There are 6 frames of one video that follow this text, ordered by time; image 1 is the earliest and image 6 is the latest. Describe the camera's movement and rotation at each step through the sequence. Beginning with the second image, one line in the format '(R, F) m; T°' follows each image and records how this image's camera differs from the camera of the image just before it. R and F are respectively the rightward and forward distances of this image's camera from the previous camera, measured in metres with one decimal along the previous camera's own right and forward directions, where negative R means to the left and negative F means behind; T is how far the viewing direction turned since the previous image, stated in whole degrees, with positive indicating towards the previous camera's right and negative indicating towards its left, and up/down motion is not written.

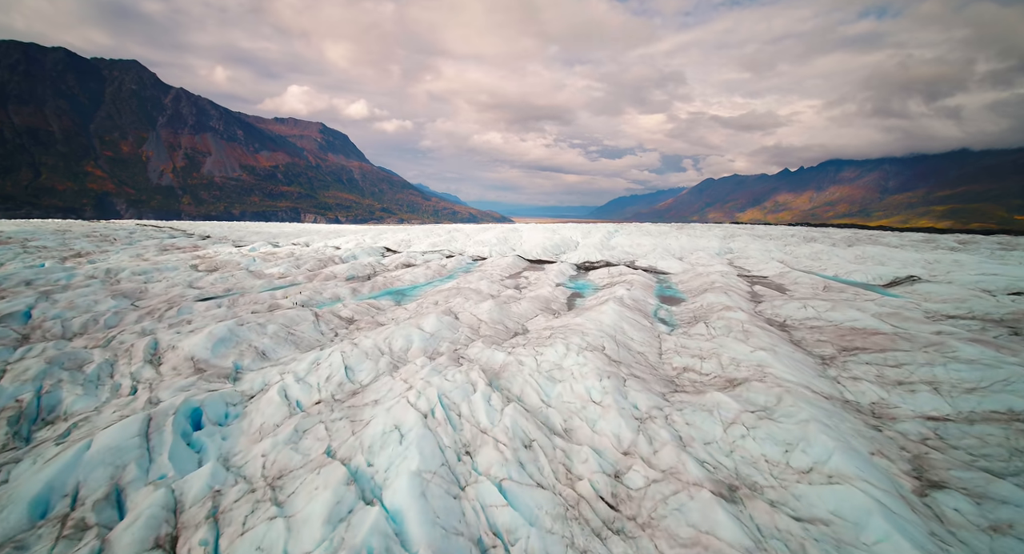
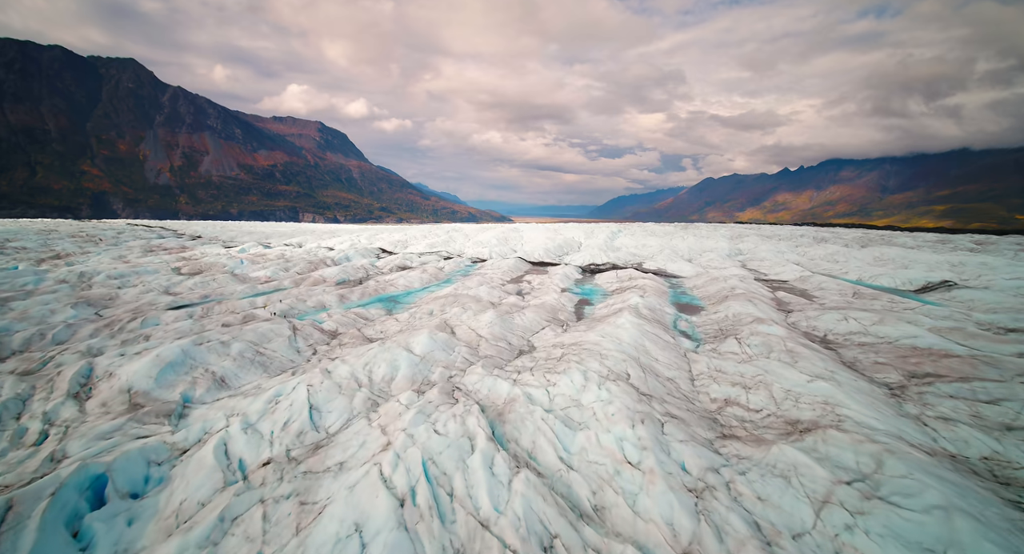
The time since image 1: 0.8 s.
(-0.3, +3.4) m; 0°
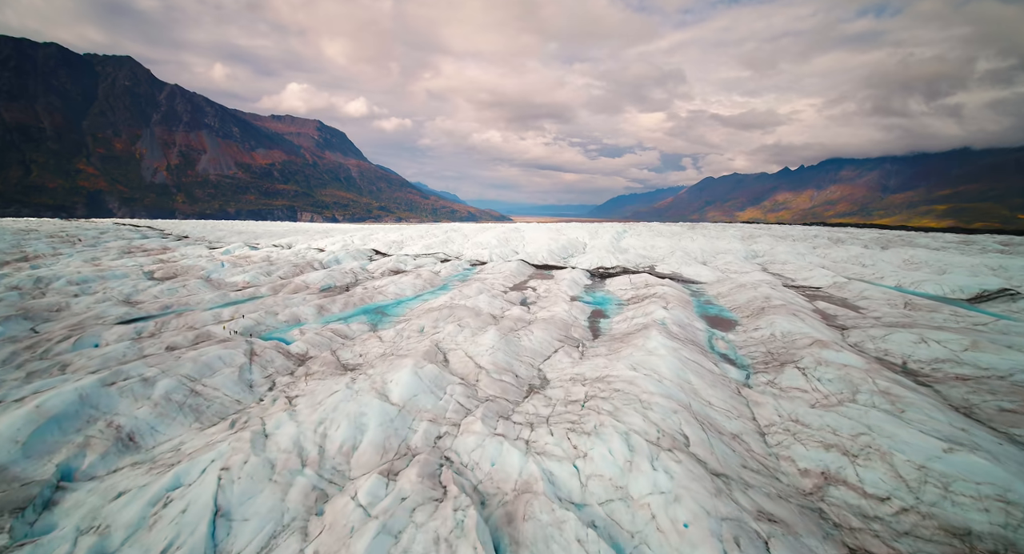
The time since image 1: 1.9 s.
(-0.3, +4.7) m; 0°
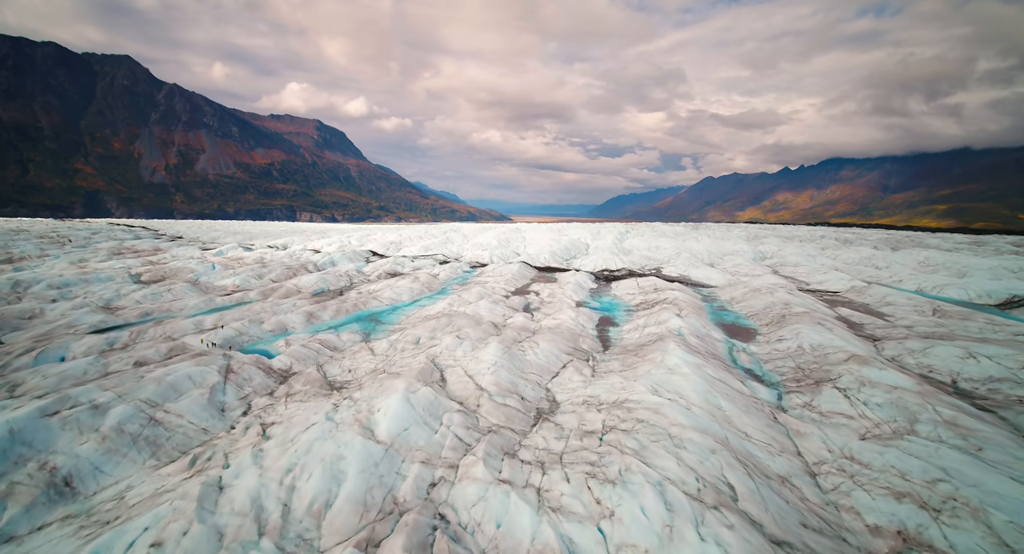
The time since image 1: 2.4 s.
(-0.2, +2.1) m; 0°
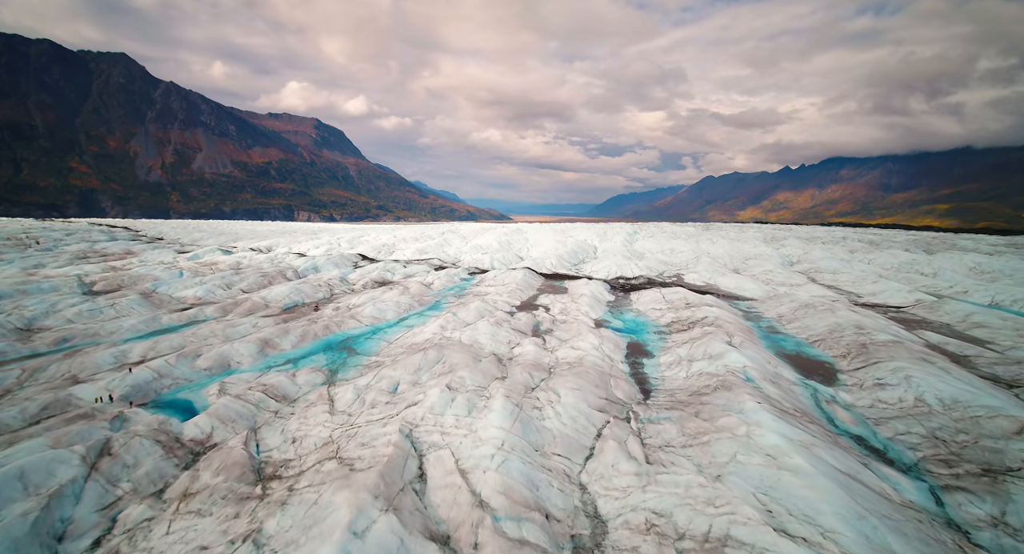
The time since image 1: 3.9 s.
(-0.4, +6.2) m; 0°
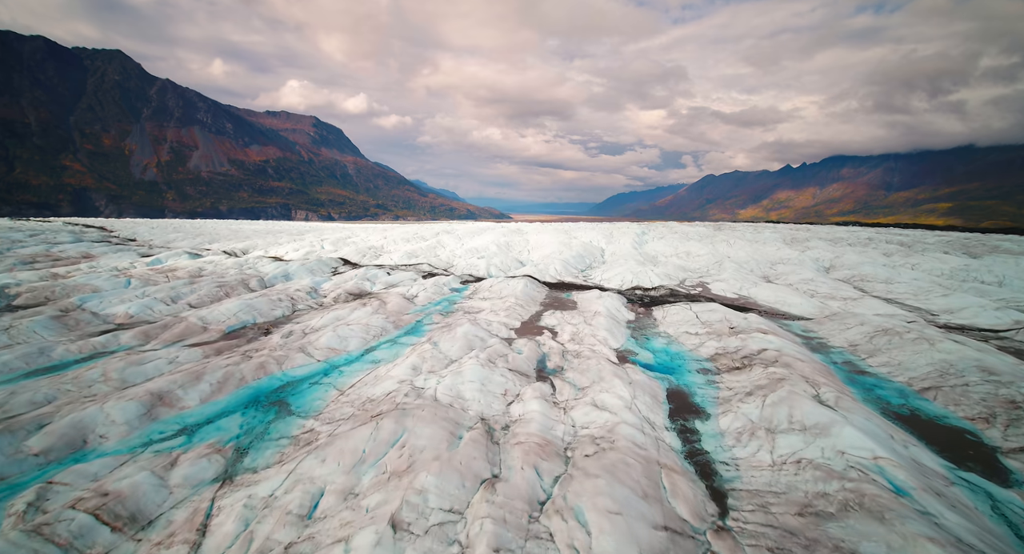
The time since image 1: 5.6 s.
(+0.1, +7.1) m; 0°
